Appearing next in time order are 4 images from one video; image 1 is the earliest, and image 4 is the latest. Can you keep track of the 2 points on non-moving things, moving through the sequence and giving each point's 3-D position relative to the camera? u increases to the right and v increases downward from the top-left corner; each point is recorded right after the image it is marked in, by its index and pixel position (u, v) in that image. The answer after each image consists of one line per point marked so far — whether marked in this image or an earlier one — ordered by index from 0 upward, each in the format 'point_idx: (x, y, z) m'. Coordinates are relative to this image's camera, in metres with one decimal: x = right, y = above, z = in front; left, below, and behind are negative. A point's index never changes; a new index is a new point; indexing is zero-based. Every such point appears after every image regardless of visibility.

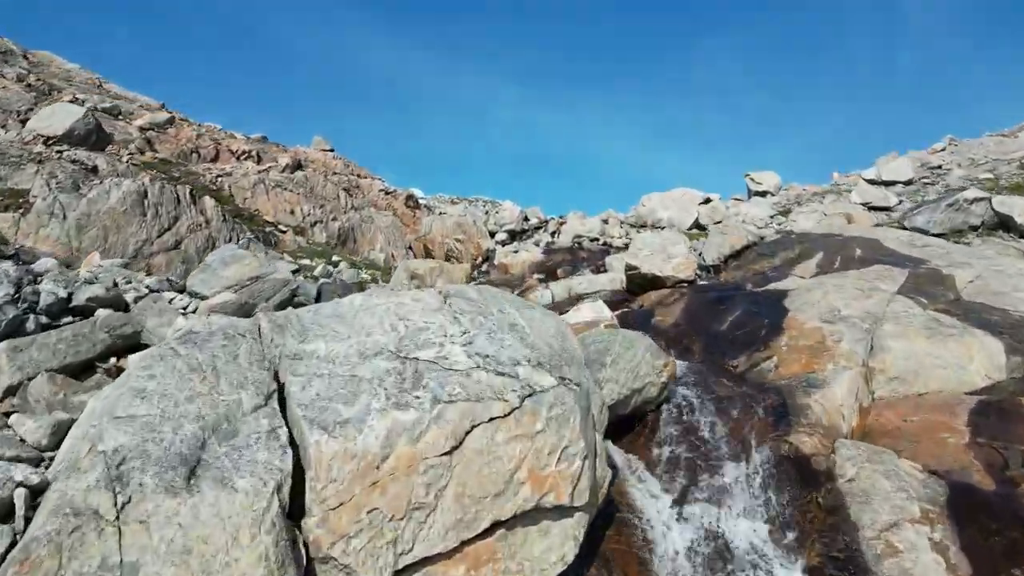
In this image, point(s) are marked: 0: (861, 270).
0: (+5.6, +0.3, +13.1) m
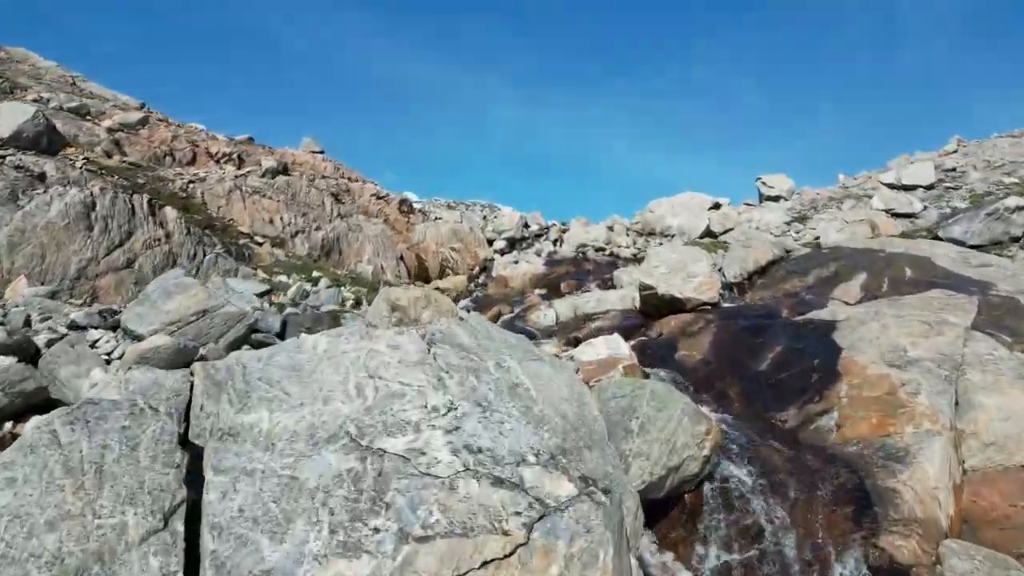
0: (+5.6, -0.1, +11.2) m
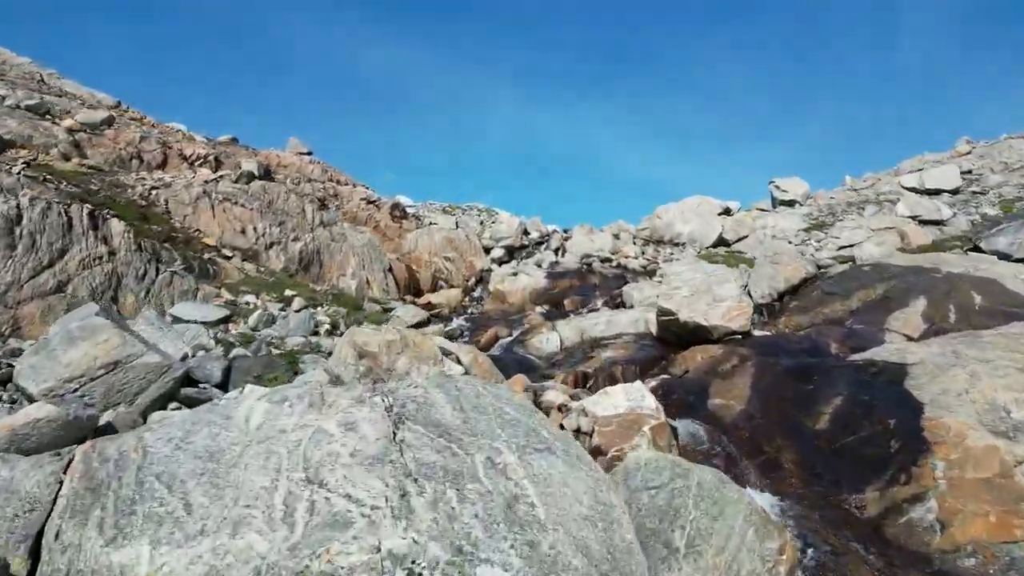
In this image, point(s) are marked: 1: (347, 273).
0: (+5.6, -0.5, +9.3) m
1: (-3.8, +0.3, +18.8) m
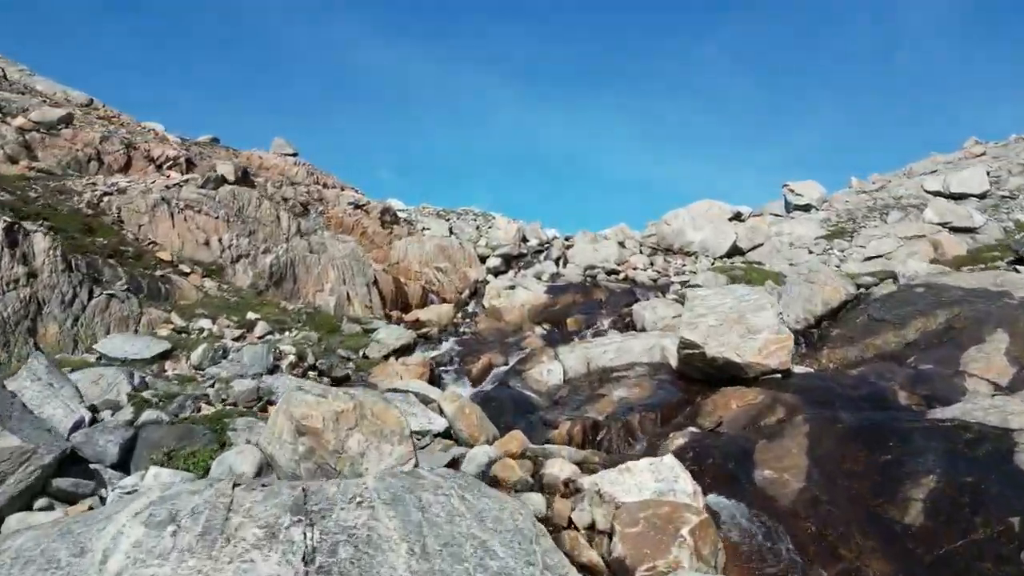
0: (+5.5, -0.9, +7.4) m
1: (-3.9, 0.0, +16.9) m
